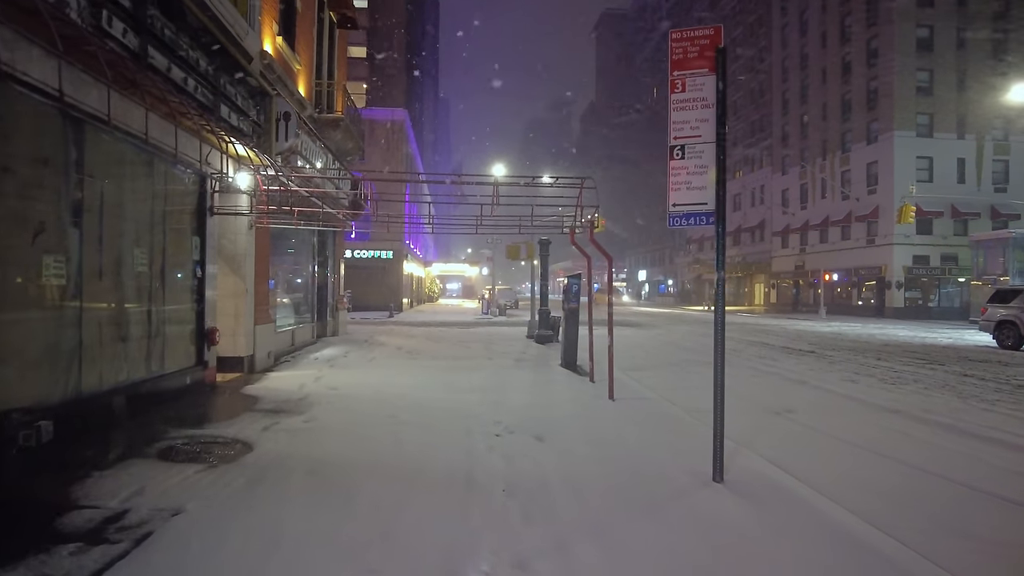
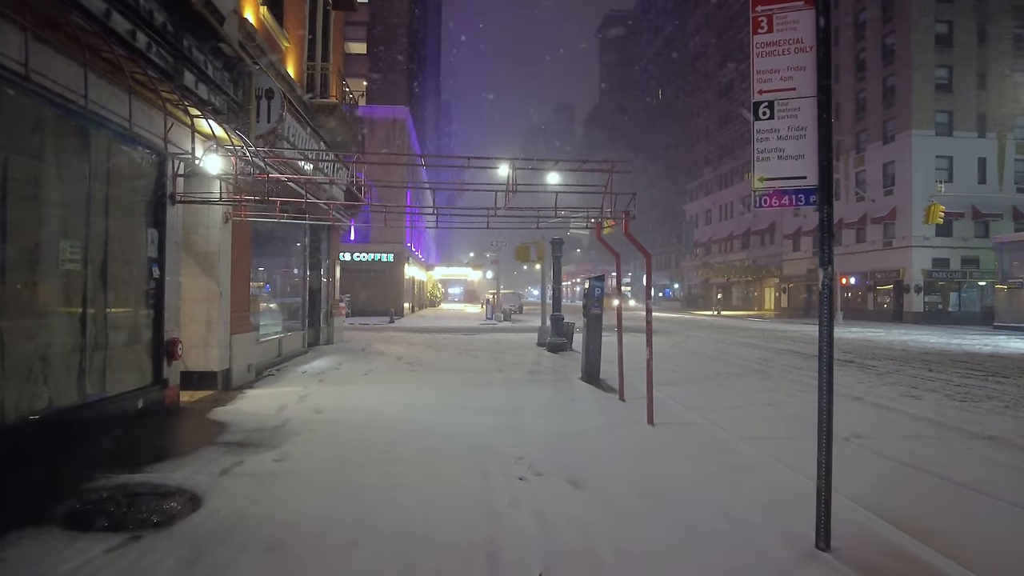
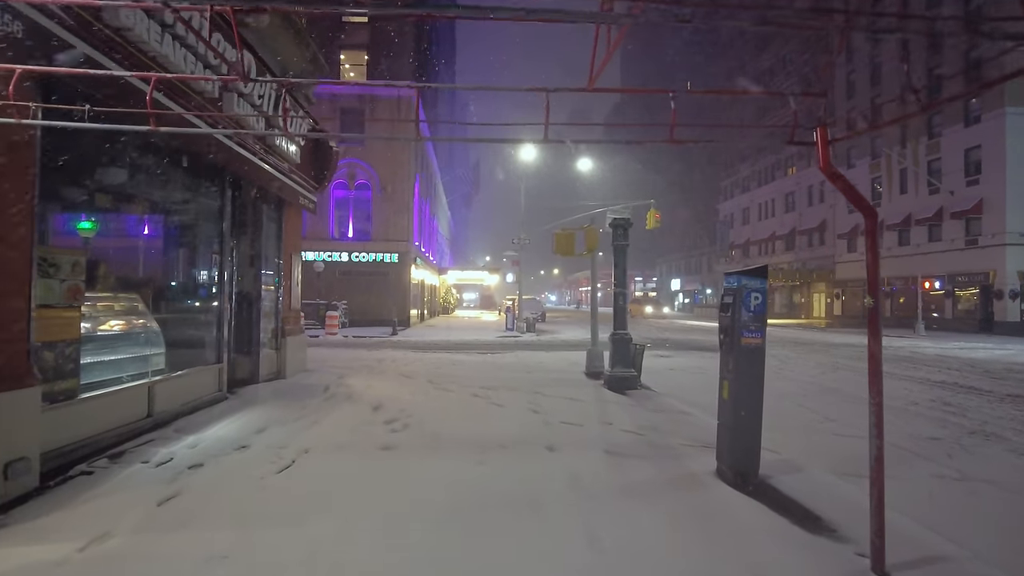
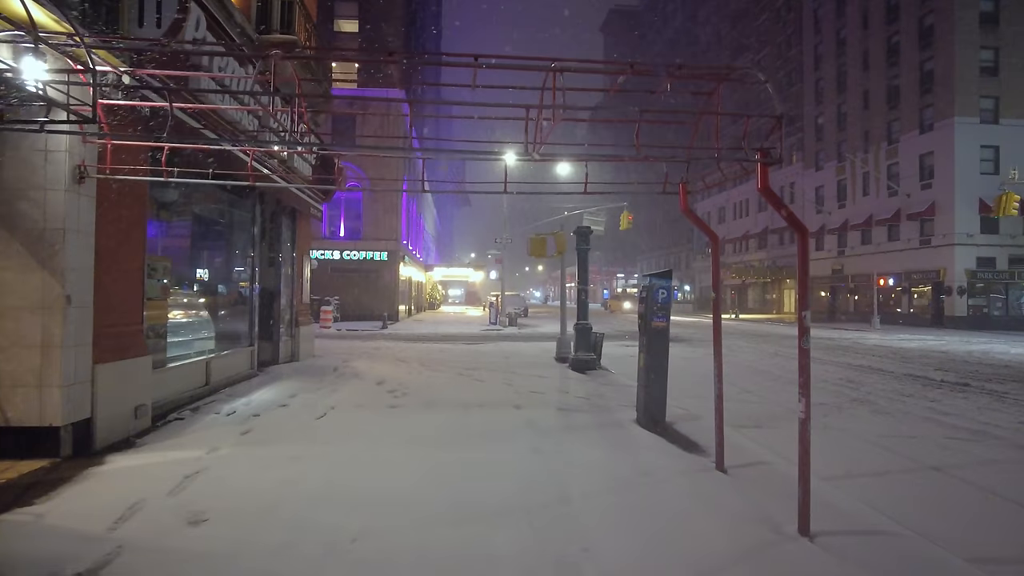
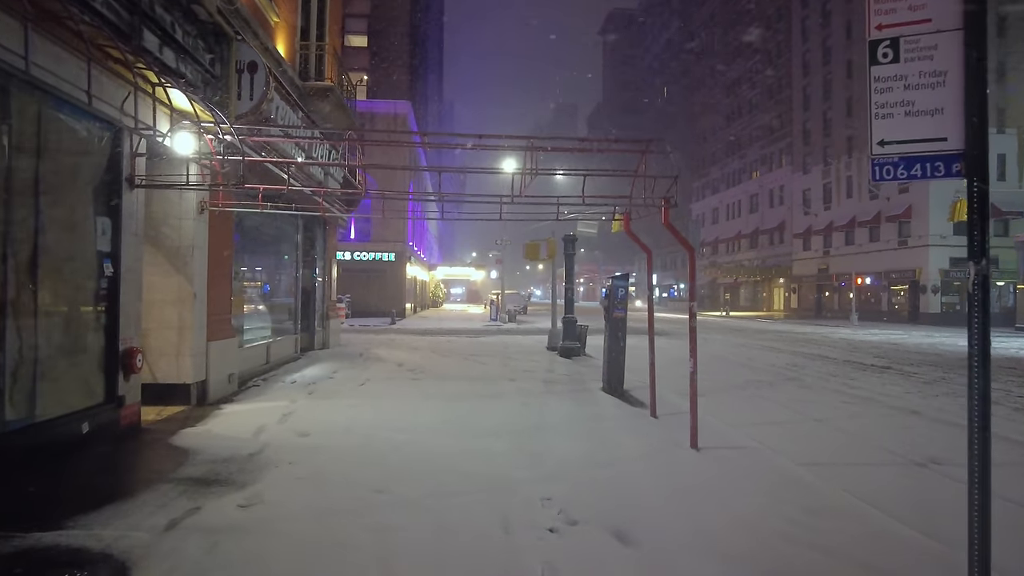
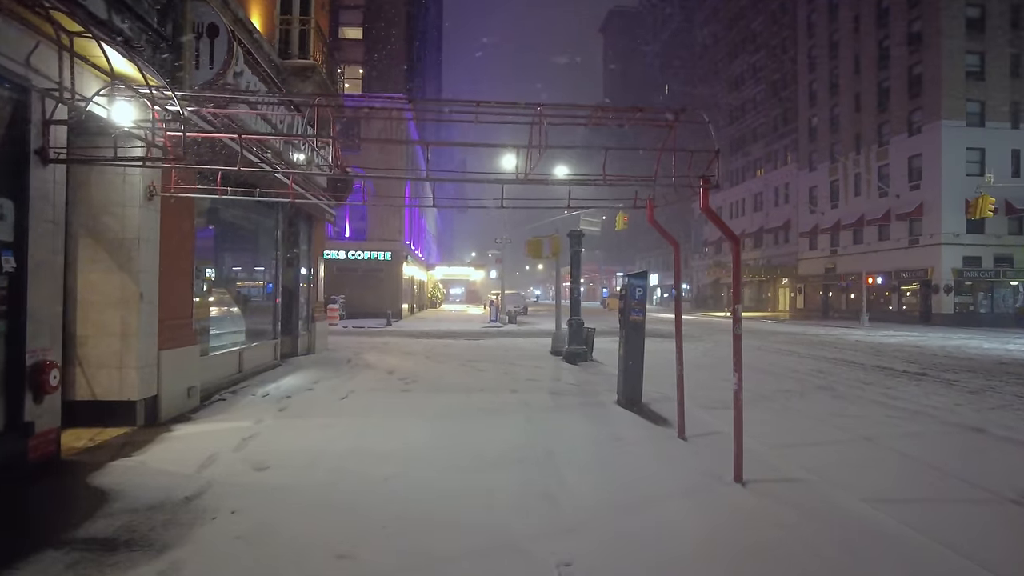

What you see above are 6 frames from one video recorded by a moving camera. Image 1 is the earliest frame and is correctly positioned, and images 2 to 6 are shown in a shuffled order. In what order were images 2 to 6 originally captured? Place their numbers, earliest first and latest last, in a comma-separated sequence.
2, 5, 6, 4, 3
